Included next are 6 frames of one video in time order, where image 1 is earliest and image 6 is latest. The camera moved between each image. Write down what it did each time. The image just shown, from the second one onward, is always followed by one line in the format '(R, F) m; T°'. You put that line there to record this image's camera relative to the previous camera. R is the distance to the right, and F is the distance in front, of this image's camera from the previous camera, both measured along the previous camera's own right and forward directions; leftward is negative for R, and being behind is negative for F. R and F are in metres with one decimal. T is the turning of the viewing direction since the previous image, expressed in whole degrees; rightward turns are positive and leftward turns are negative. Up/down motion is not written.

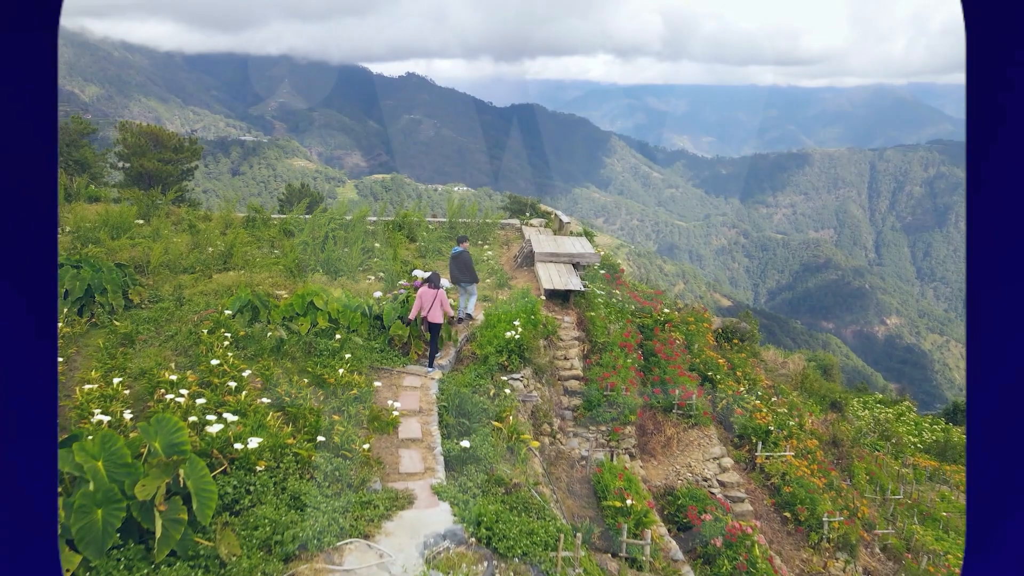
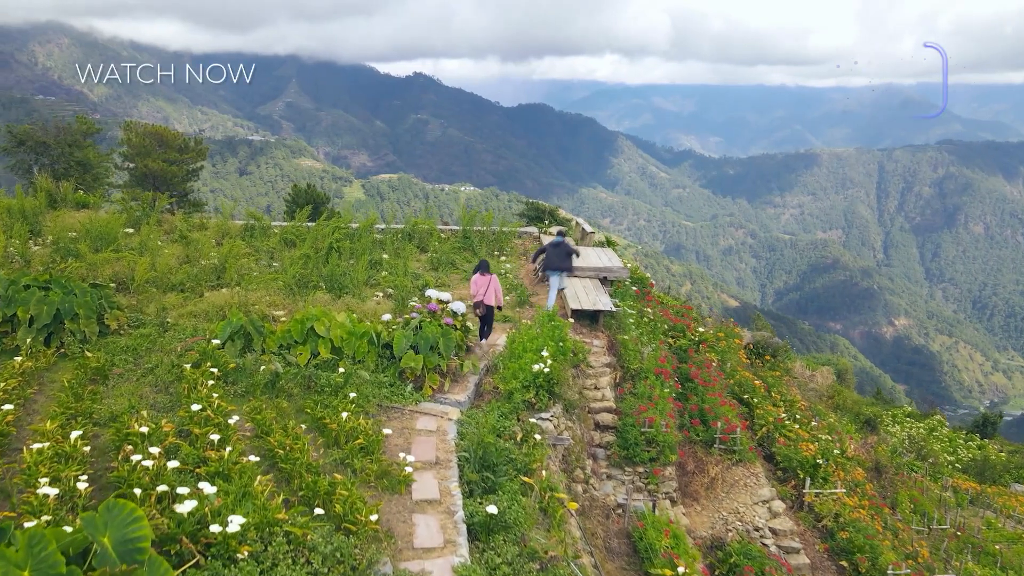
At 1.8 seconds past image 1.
(-0.2, +0.8) m; 0°
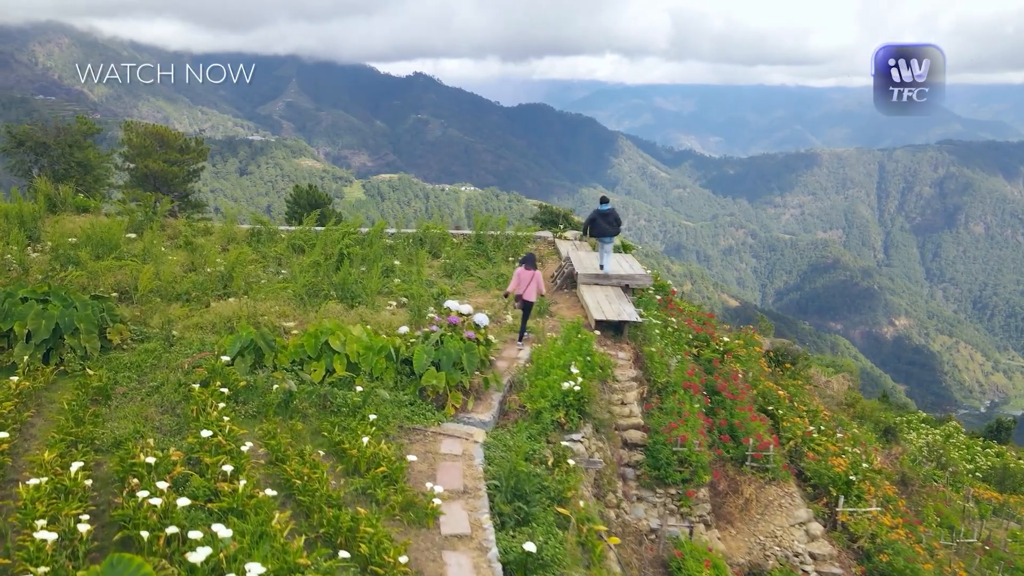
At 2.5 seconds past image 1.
(-0.2, +0.3) m; 0°
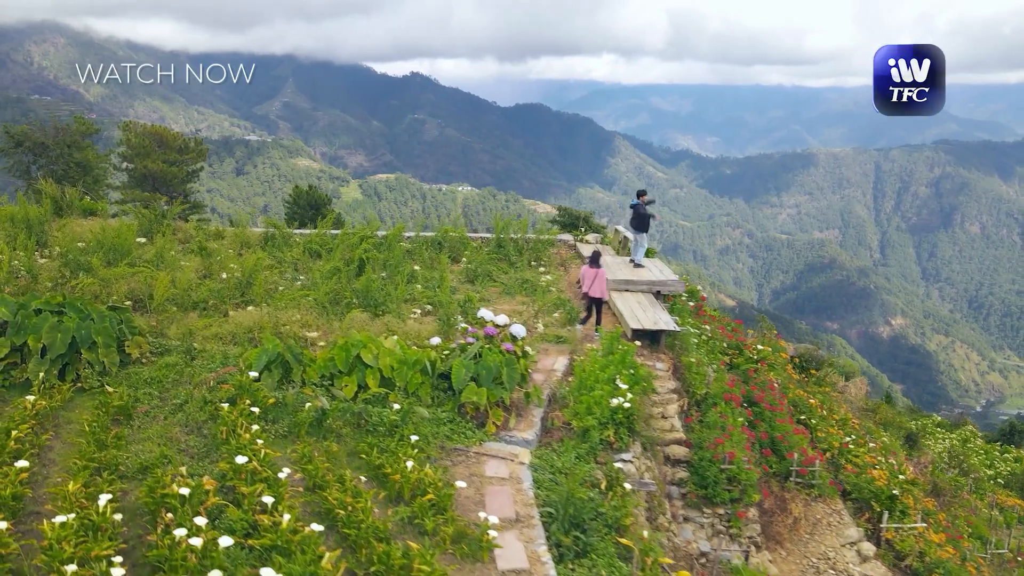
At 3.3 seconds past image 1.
(-0.3, +0.3) m; 0°
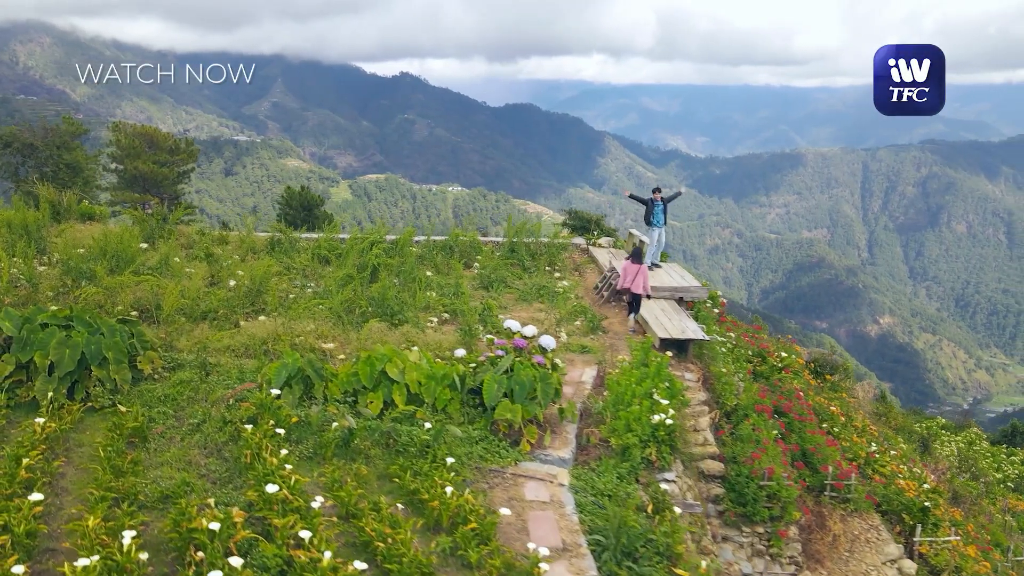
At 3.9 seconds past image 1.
(-0.3, +0.2) m; +1°
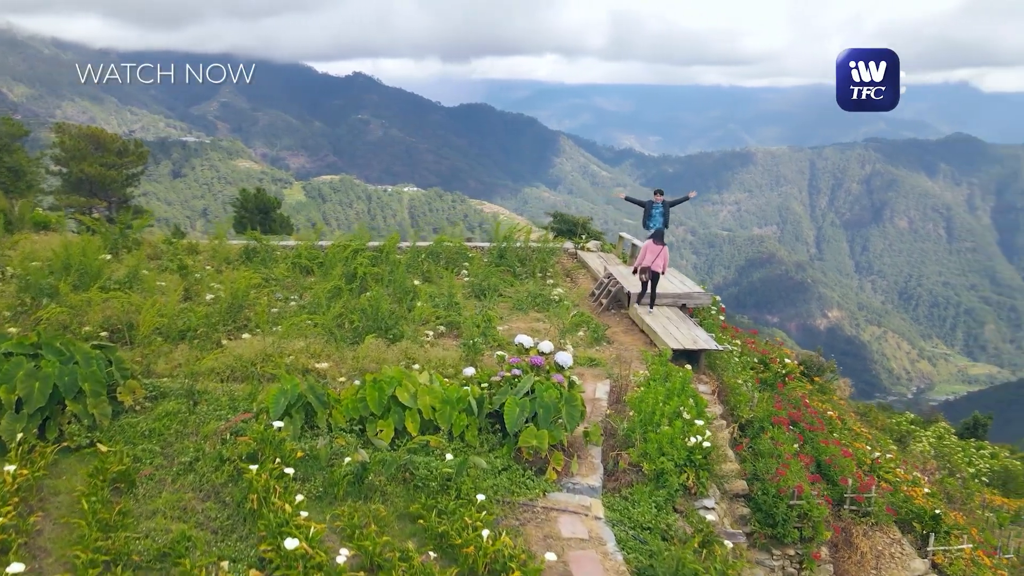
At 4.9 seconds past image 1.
(-0.4, +0.4) m; +3°
